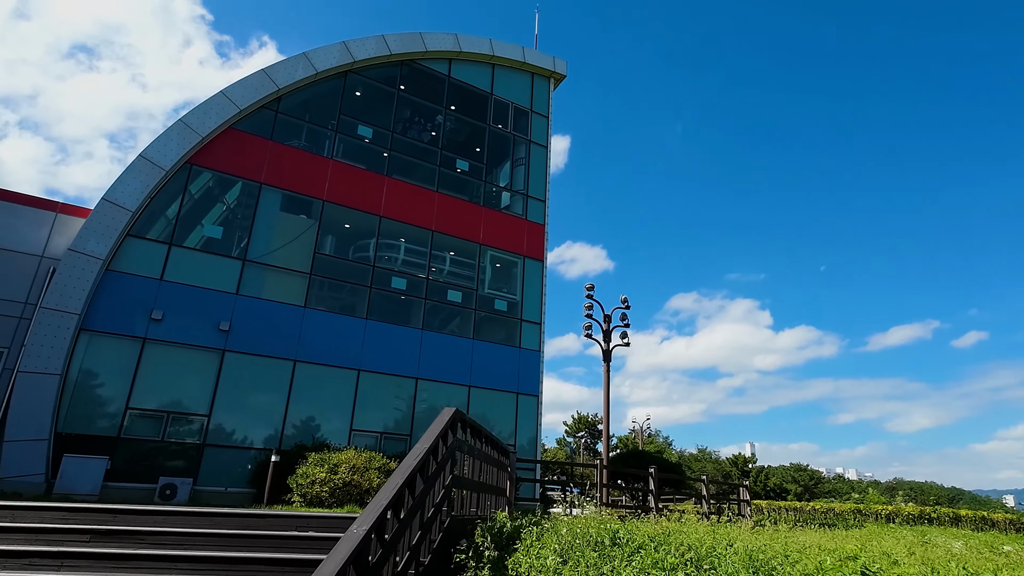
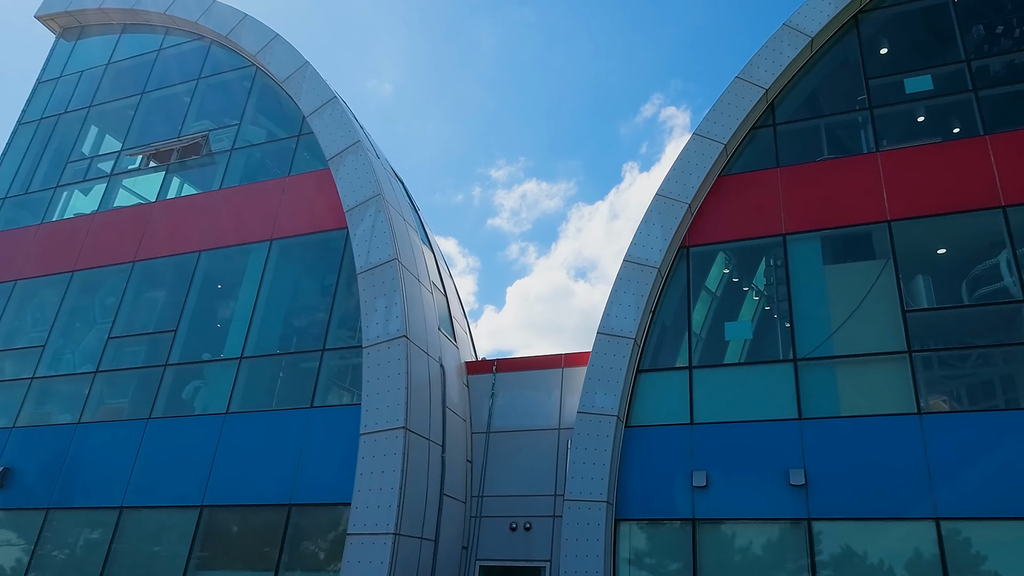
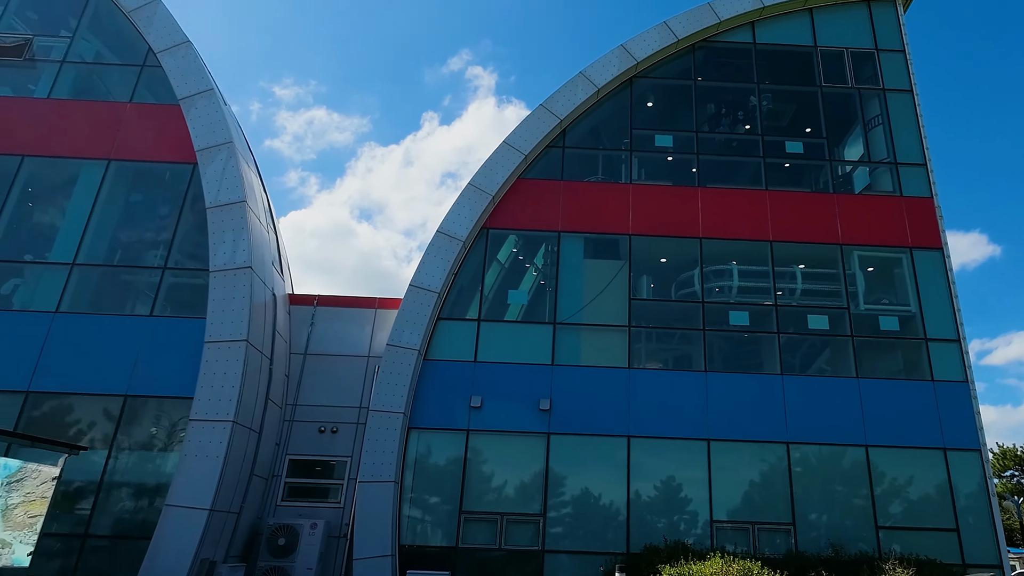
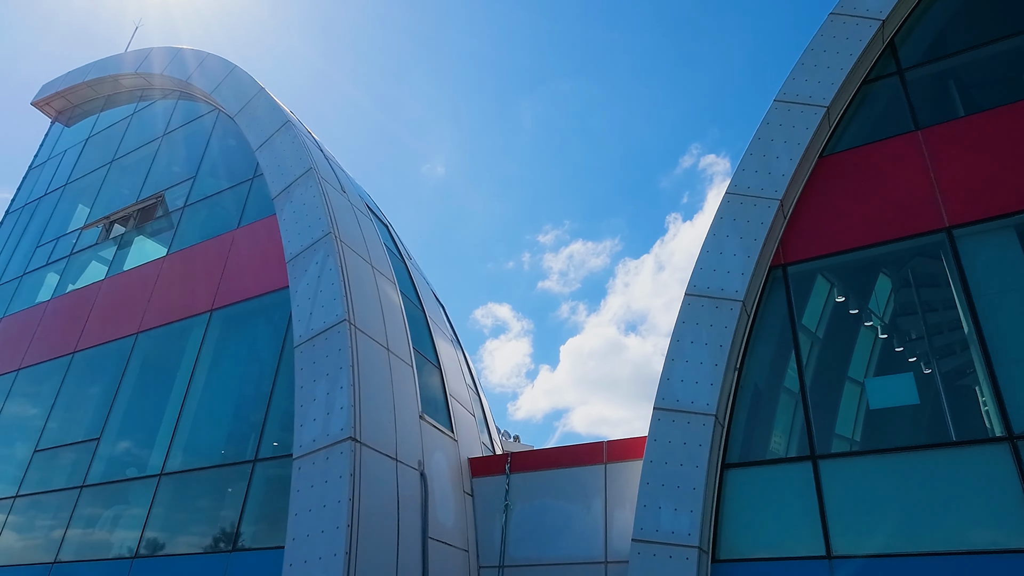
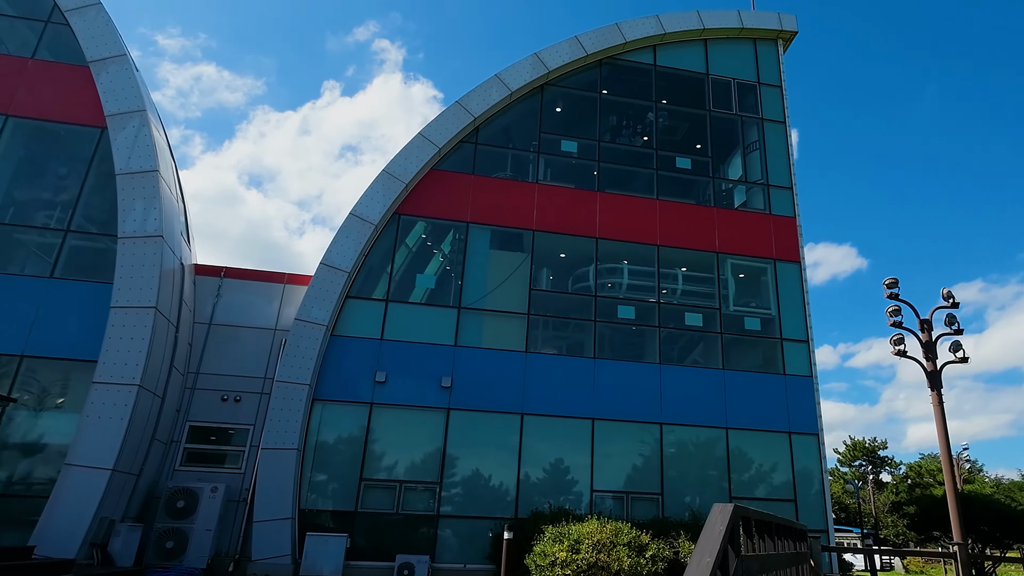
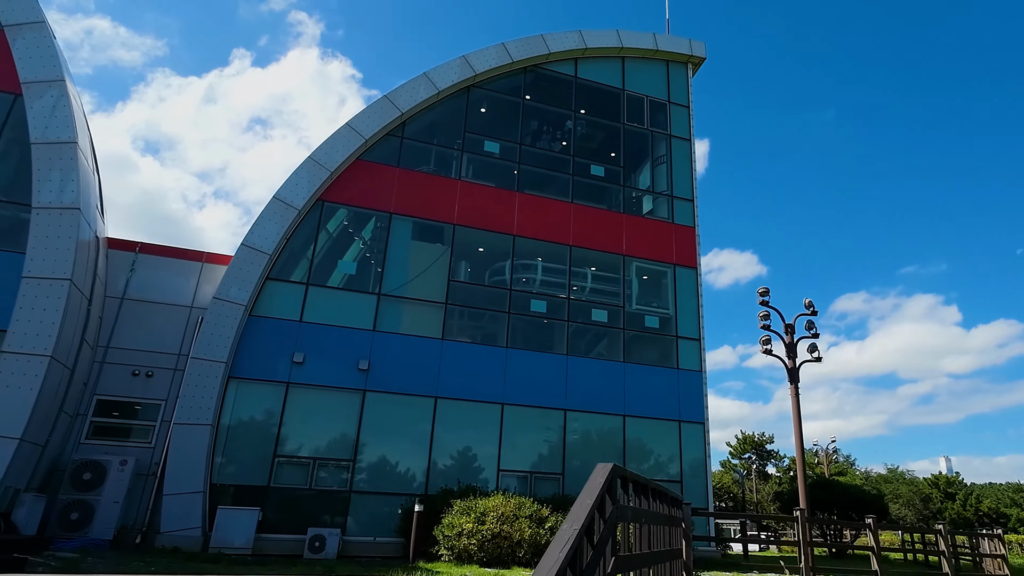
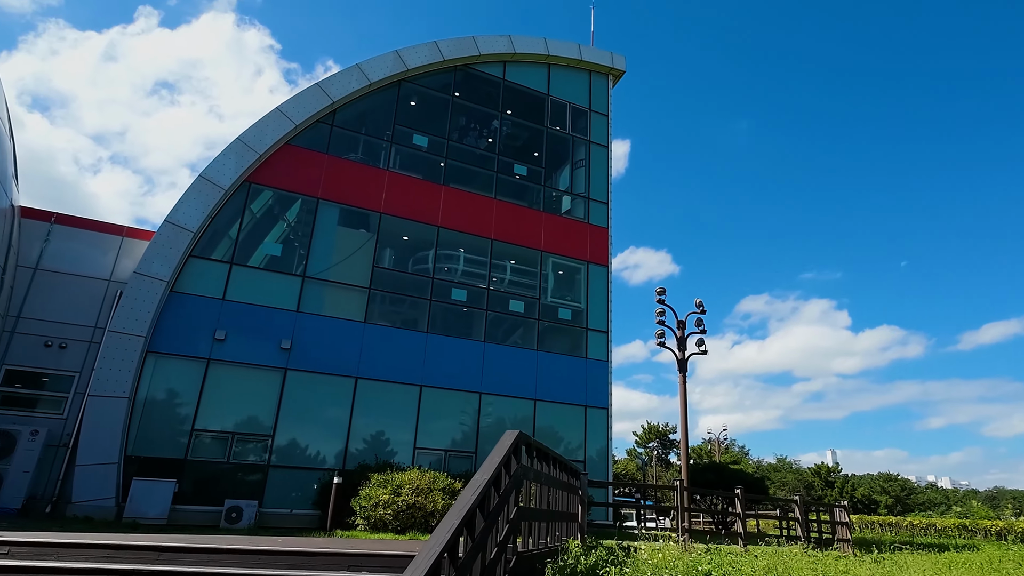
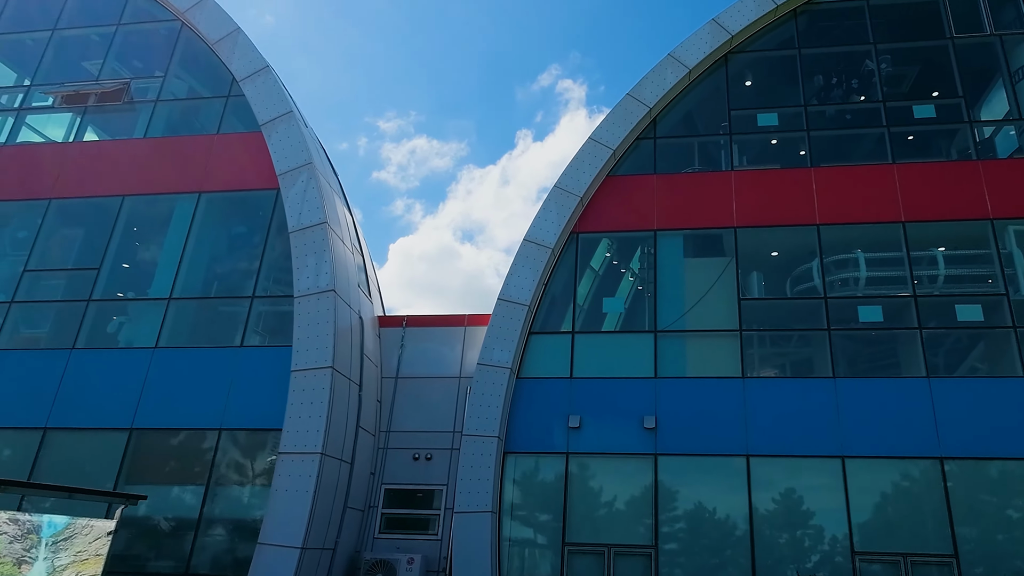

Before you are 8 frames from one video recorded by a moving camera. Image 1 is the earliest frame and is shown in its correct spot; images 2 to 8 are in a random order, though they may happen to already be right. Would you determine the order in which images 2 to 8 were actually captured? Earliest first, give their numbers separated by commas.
7, 6, 5, 3, 8, 2, 4
